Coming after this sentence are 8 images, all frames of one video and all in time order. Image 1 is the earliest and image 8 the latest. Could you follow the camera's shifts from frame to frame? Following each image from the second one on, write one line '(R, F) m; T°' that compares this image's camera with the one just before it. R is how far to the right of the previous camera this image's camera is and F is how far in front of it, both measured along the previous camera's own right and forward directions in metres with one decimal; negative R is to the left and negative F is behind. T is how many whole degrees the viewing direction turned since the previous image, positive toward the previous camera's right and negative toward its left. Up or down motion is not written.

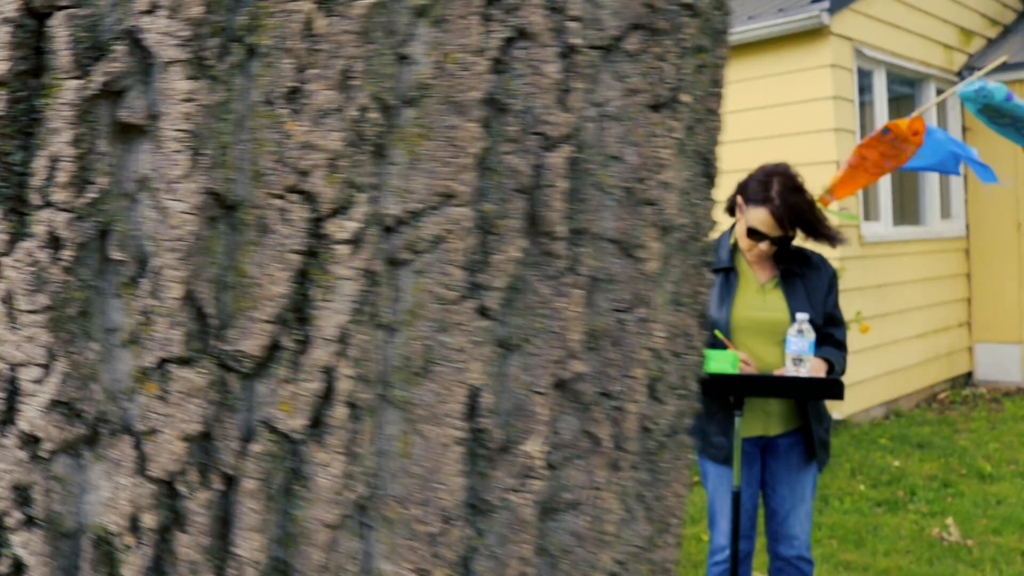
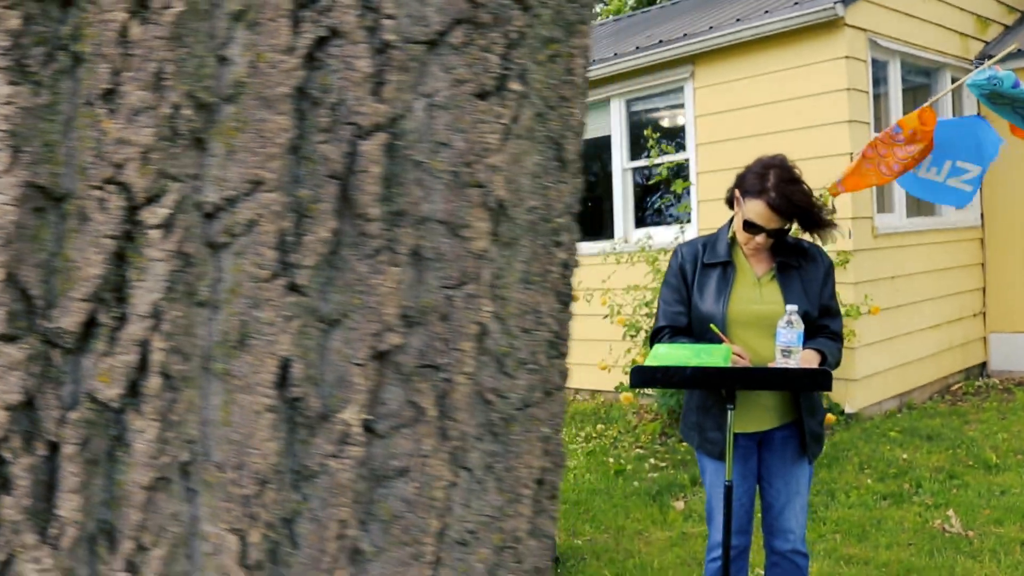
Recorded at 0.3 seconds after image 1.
(+0.1, 0.0) m; -2°
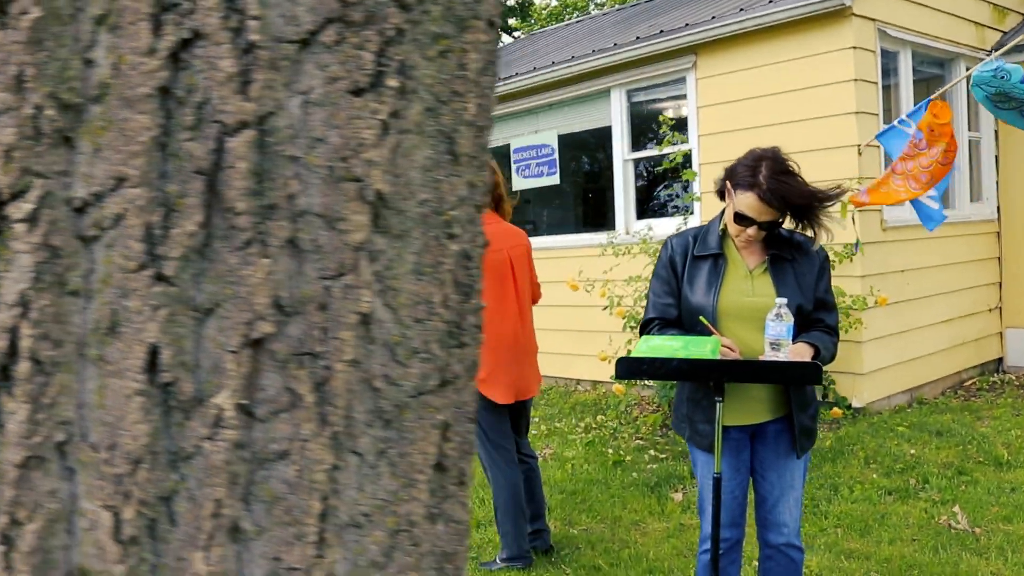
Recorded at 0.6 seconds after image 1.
(+0.1, 0.0) m; -1°
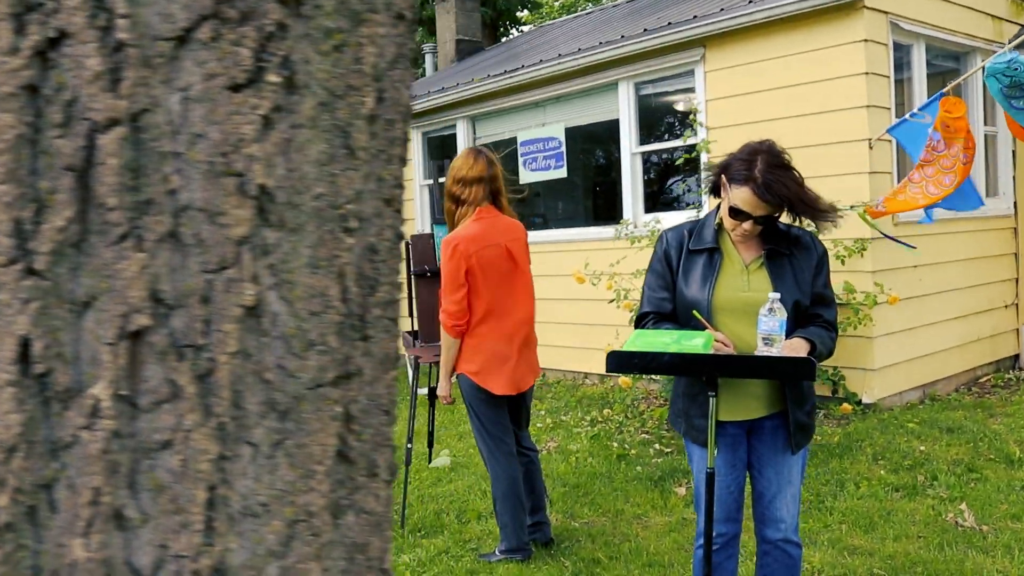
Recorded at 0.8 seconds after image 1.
(+0.1, 0.0) m; -2°
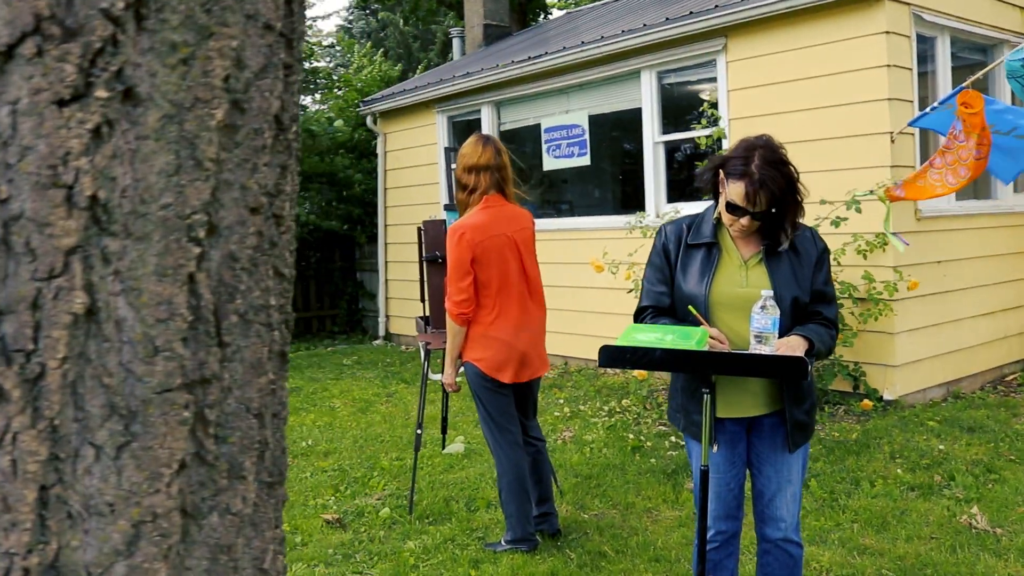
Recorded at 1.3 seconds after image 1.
(+0.2, 0.0) m; -3°
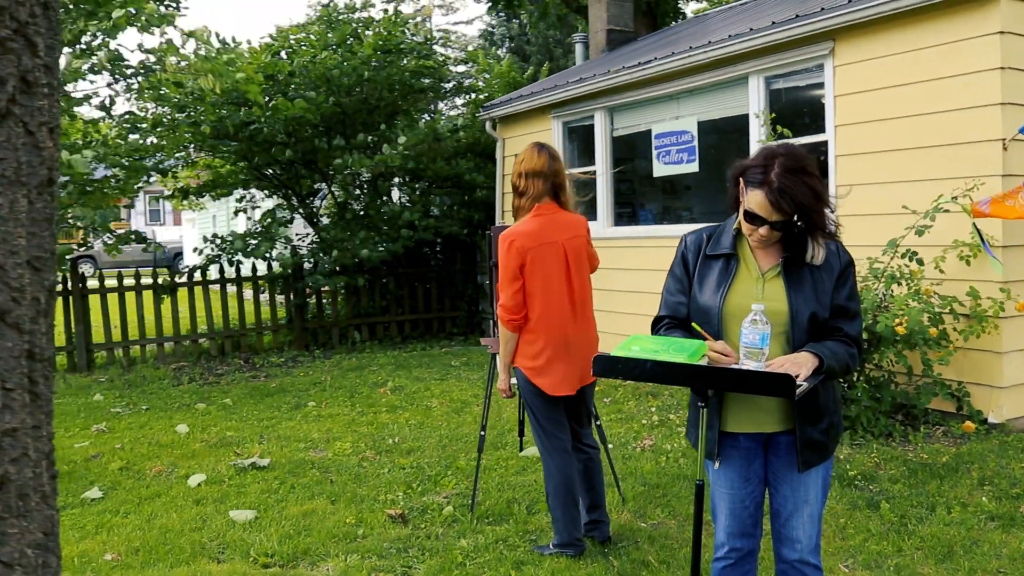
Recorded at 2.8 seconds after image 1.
(+0.7, -0.1) m; -11°
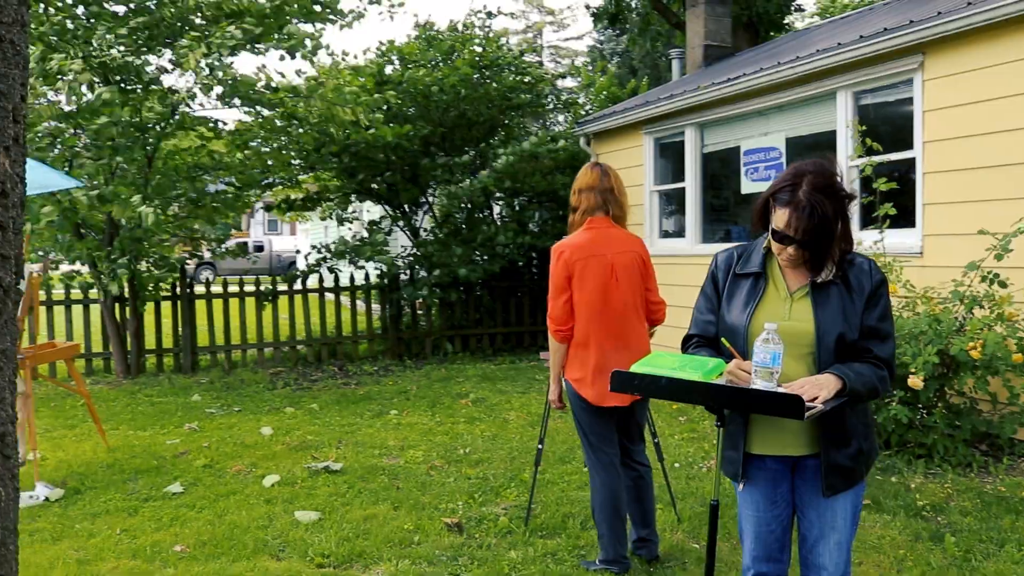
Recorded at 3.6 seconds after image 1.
(+0.4, 0.0) m; -8°
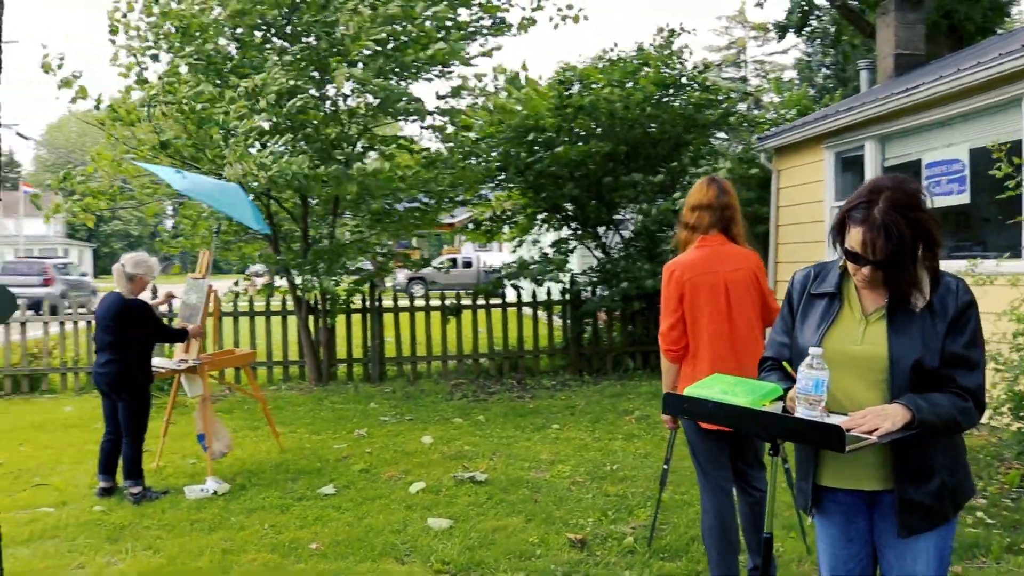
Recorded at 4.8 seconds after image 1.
(+0.7, +0.1) m; -15°
